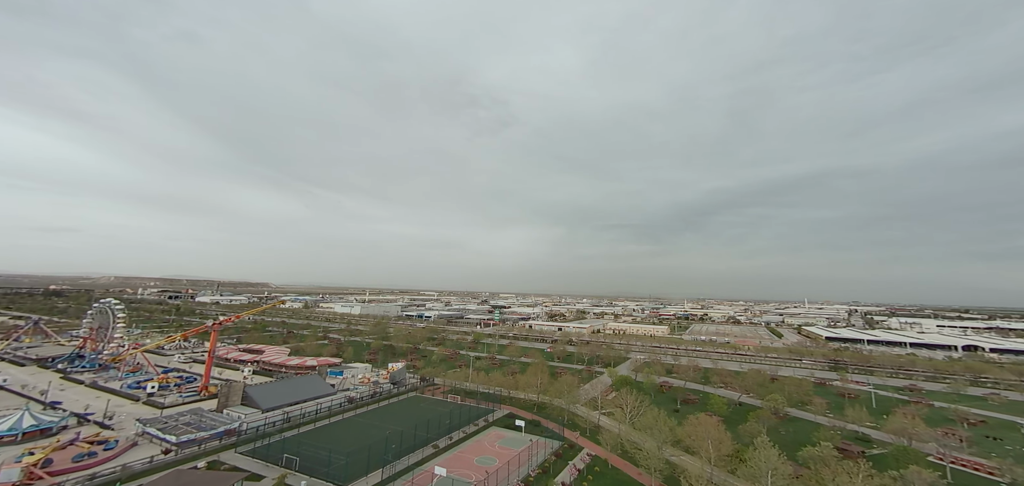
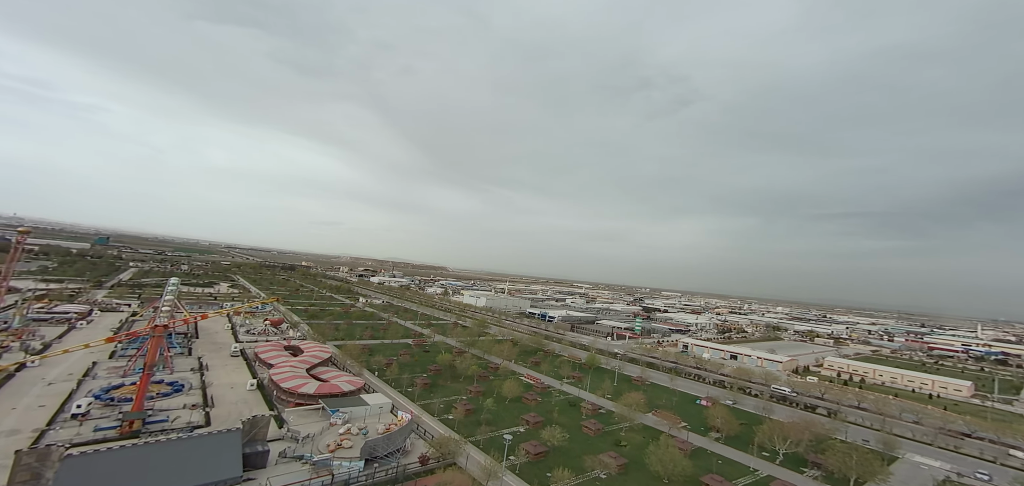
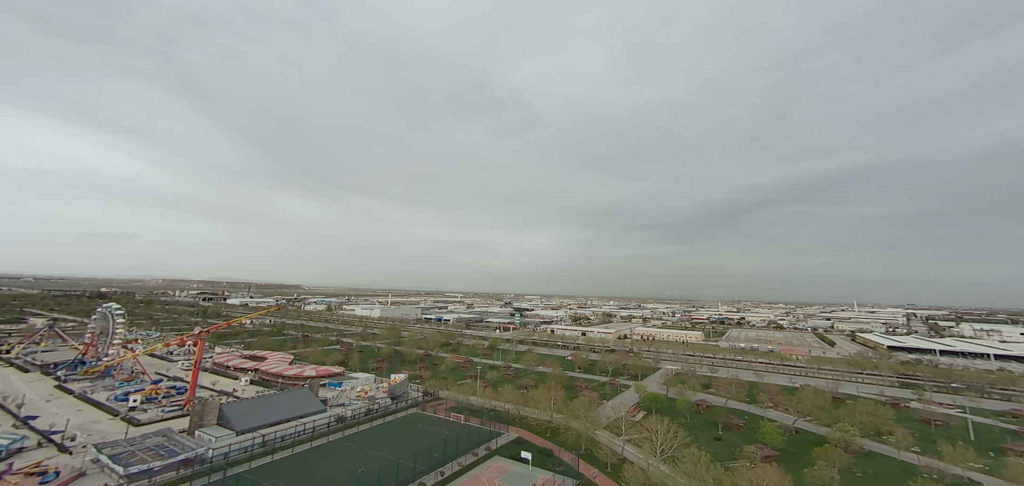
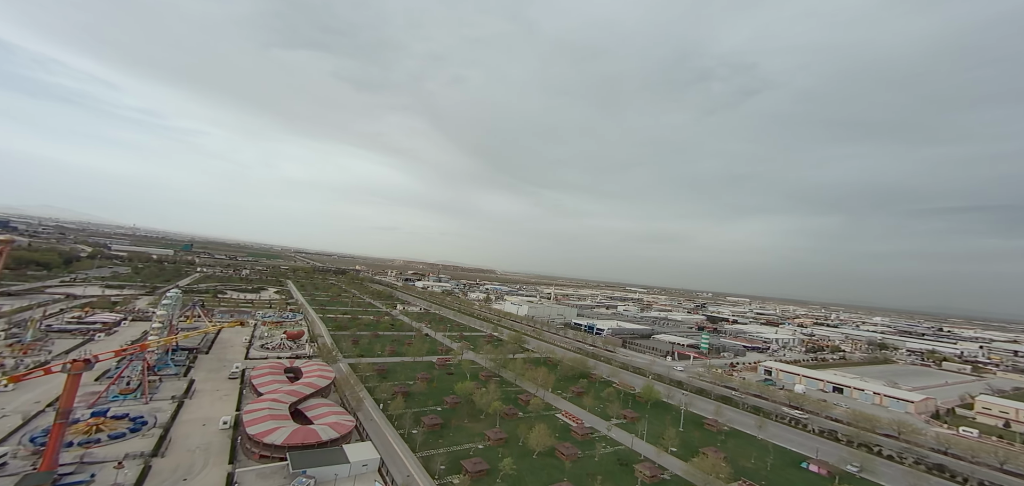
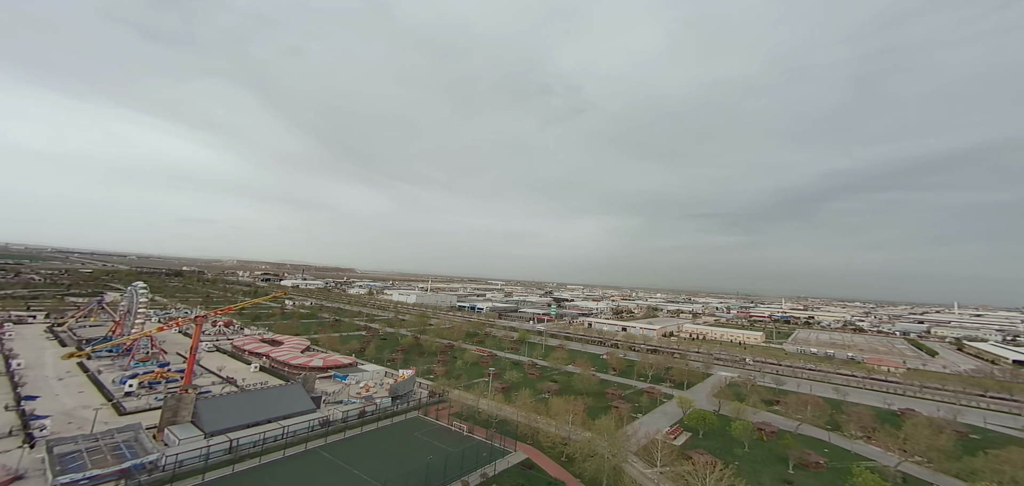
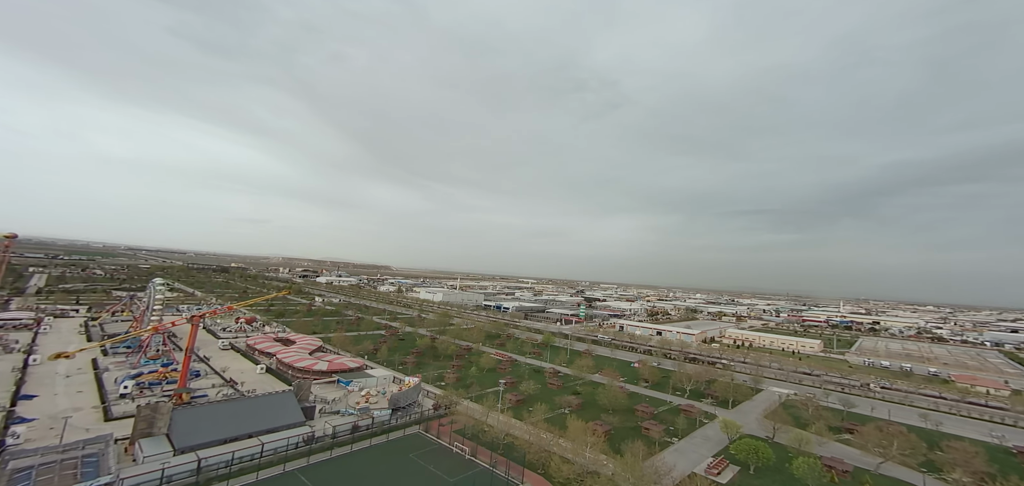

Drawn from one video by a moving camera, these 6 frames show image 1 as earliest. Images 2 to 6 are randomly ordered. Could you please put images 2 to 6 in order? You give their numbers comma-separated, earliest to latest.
3, 5, 6, 2, 4
